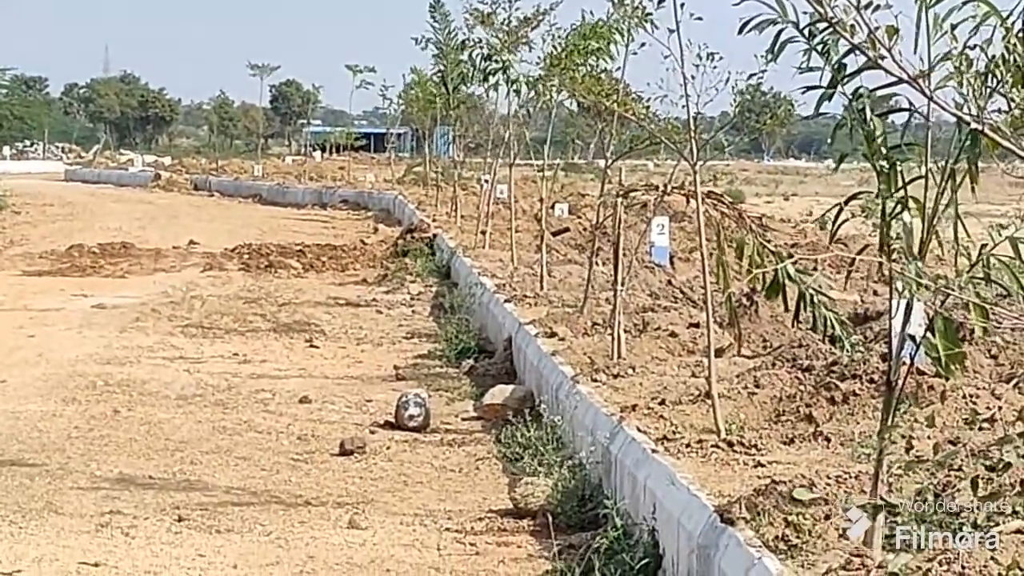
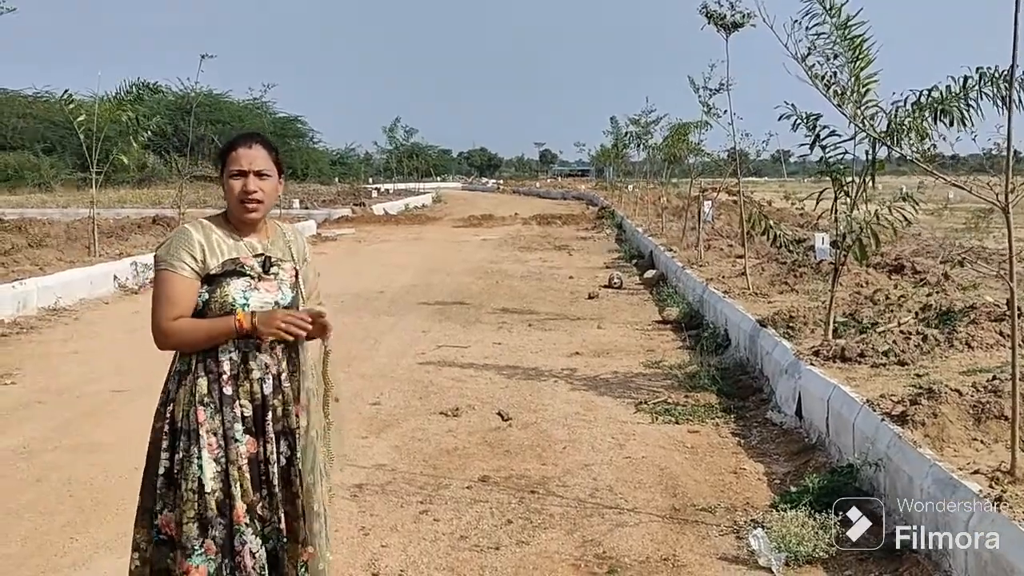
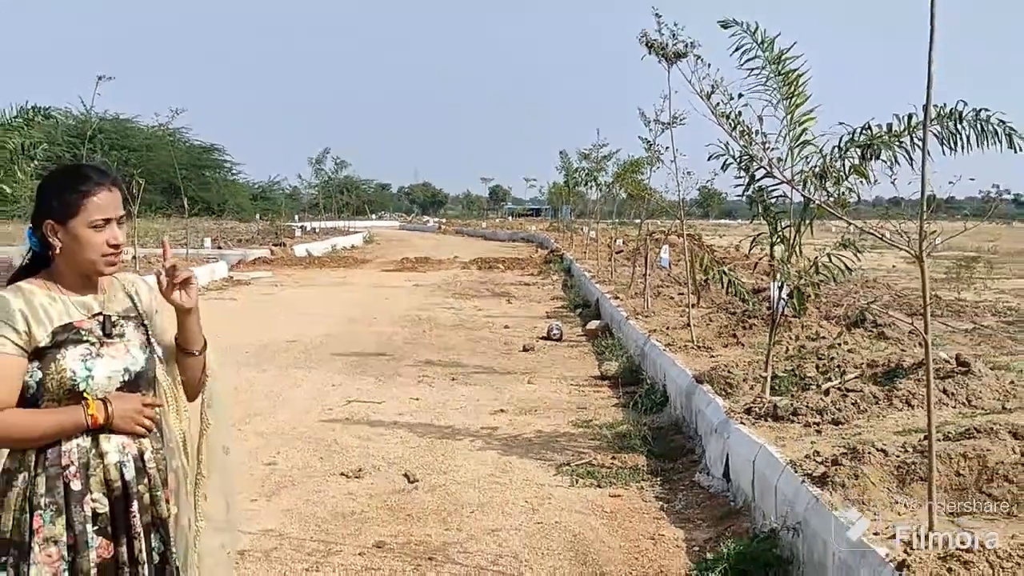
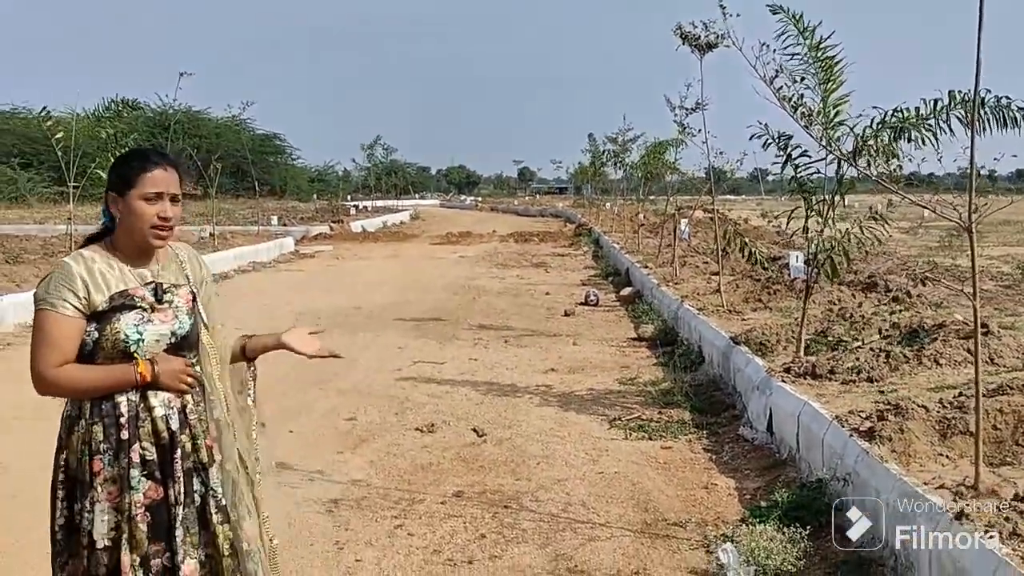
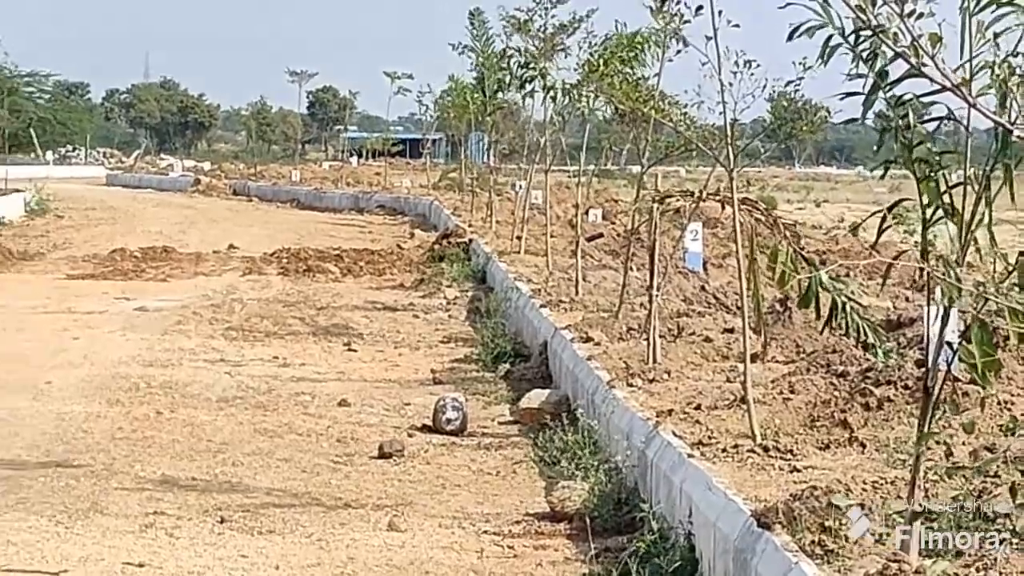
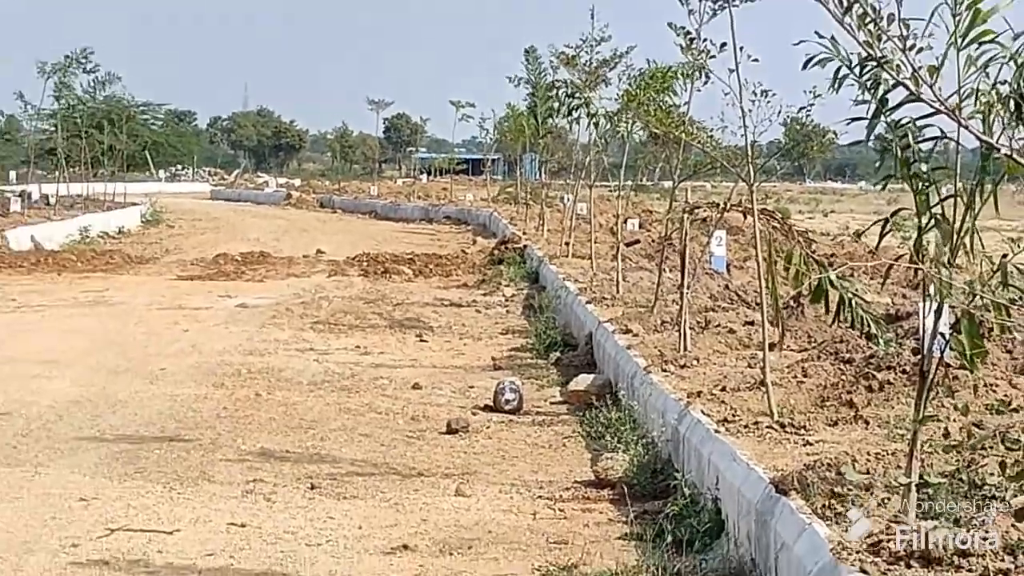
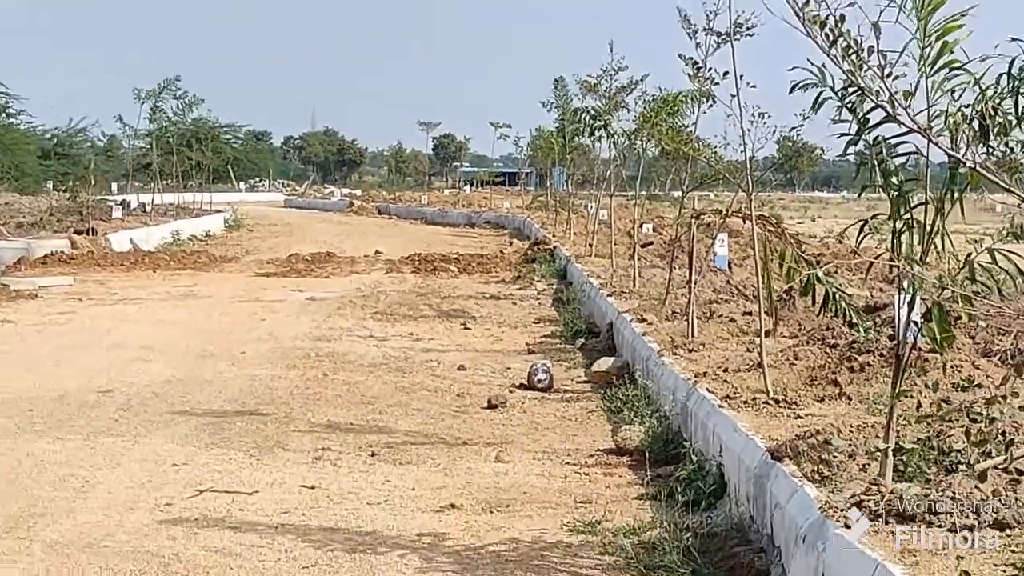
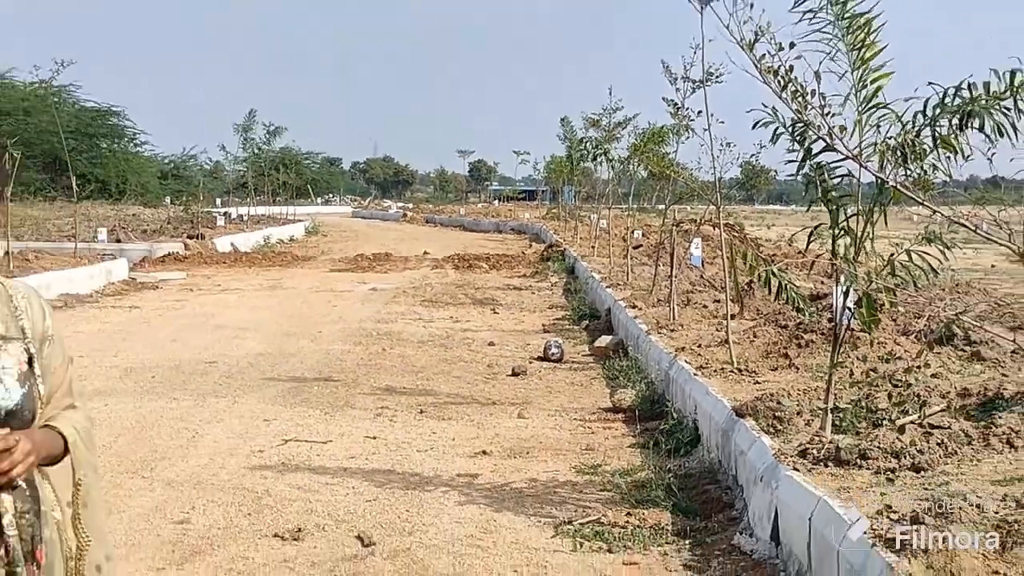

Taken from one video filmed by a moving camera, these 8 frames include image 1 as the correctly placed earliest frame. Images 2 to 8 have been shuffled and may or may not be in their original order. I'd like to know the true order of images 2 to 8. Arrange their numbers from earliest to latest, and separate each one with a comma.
5, 6, 7, 8, 3, 4, 2
